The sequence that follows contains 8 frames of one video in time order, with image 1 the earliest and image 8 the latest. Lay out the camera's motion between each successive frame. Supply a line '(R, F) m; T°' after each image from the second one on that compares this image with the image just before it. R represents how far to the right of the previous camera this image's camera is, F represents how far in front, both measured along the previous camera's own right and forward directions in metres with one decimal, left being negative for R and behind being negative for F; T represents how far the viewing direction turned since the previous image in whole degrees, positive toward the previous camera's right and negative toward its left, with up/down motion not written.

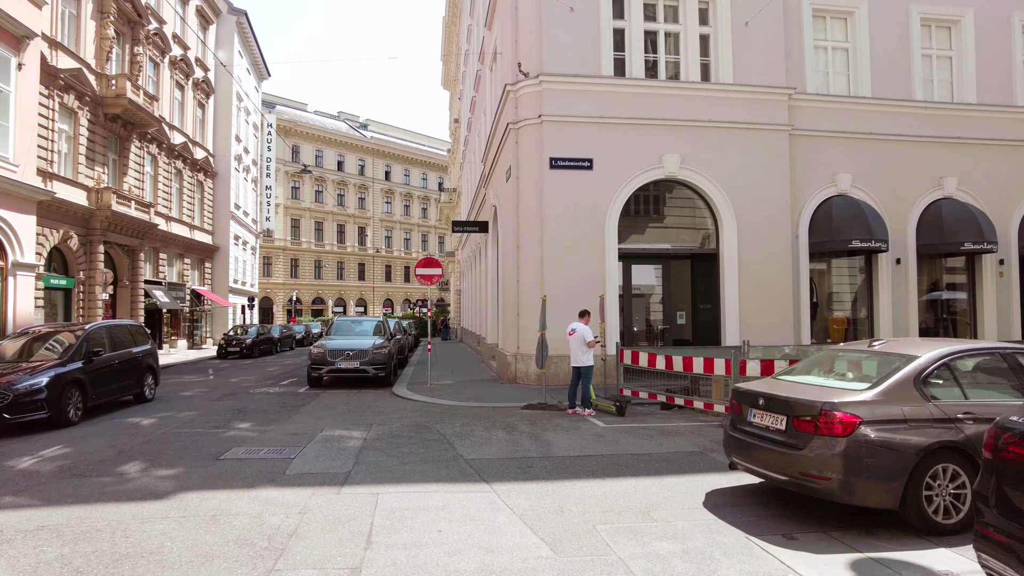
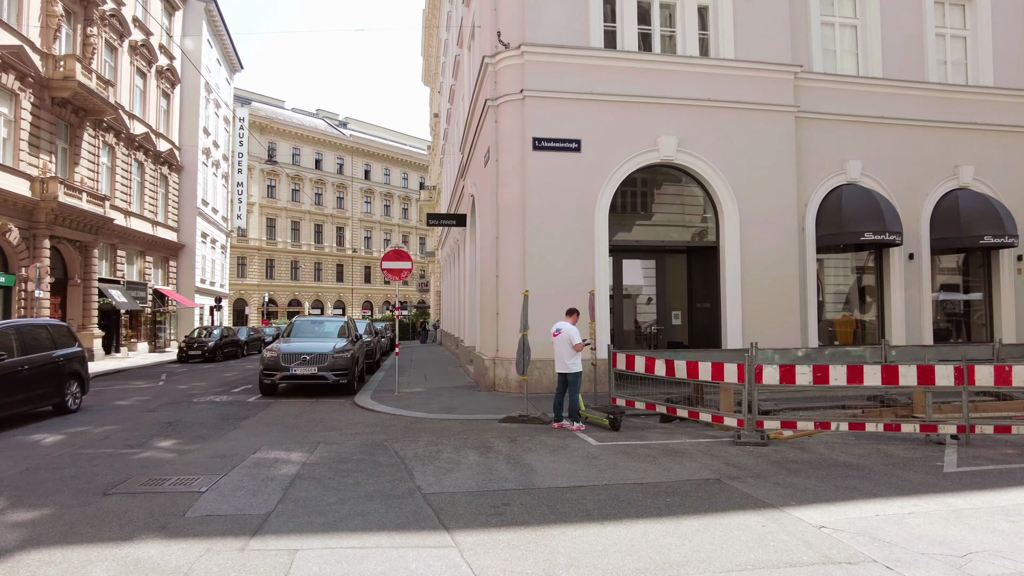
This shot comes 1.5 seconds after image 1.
(+0.1, +1.3) m; +1°
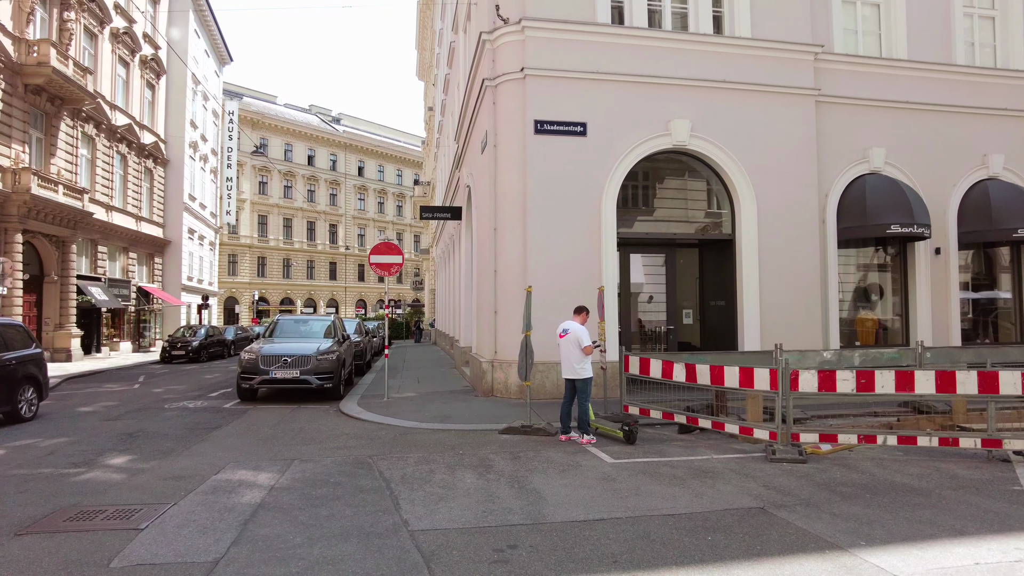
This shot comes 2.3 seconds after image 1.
(-0.1, +0.9) m; 0°
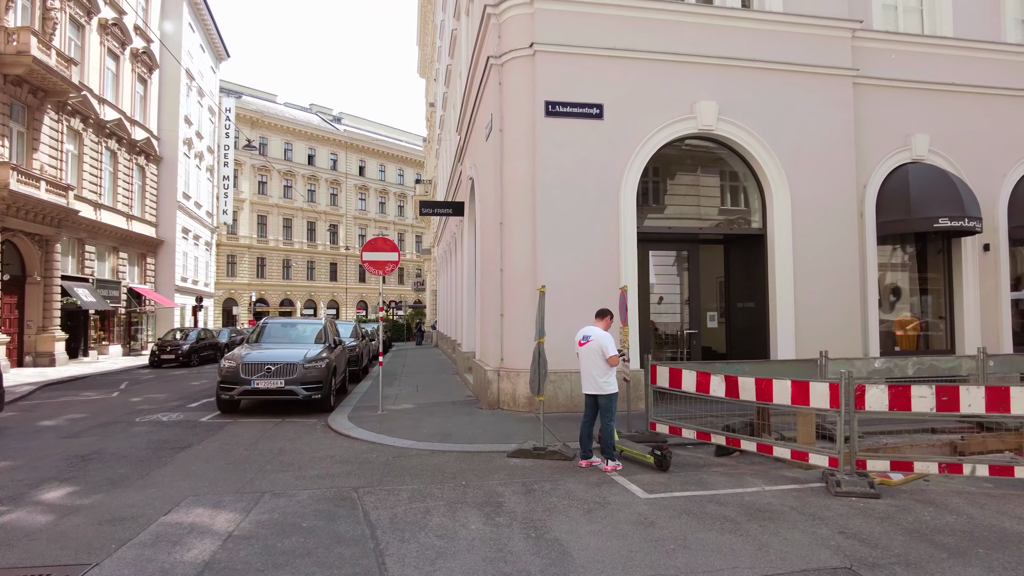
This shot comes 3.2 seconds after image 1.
(-0.1, +1.0) m; 0°
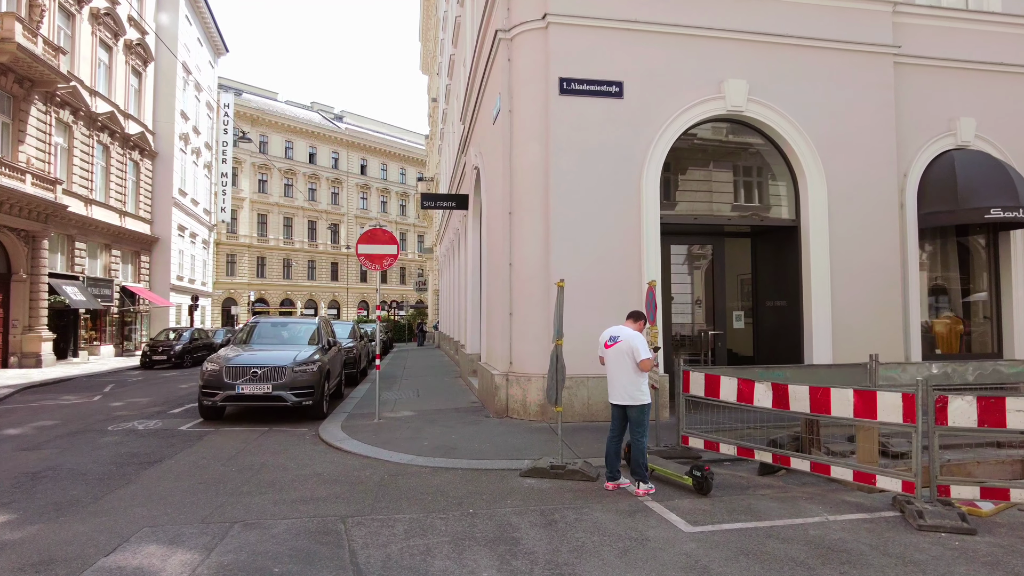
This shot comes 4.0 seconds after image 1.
(-0.1, +0.8) m; 0°
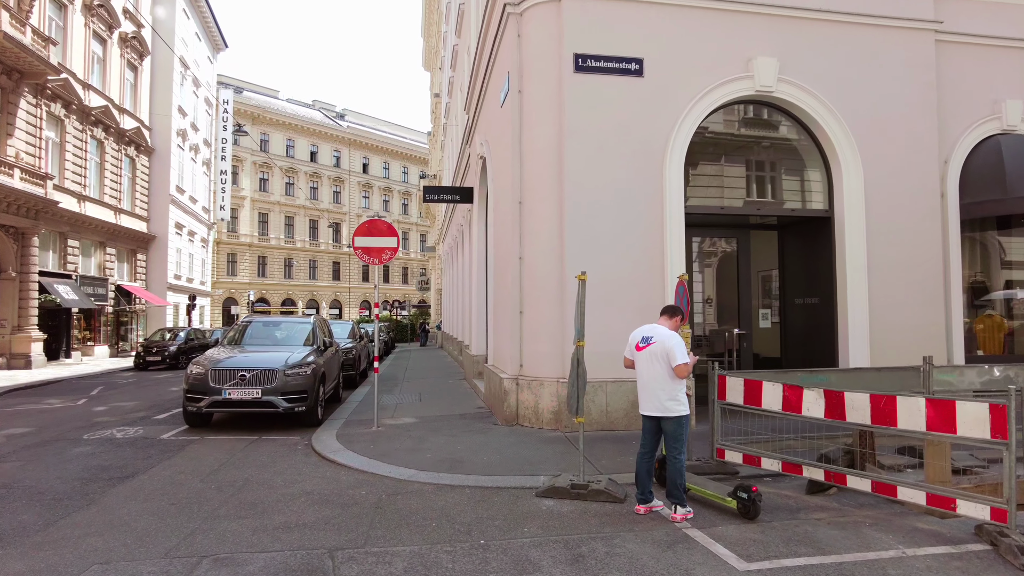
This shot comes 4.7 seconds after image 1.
(-0.1, +0.7) m; 0°
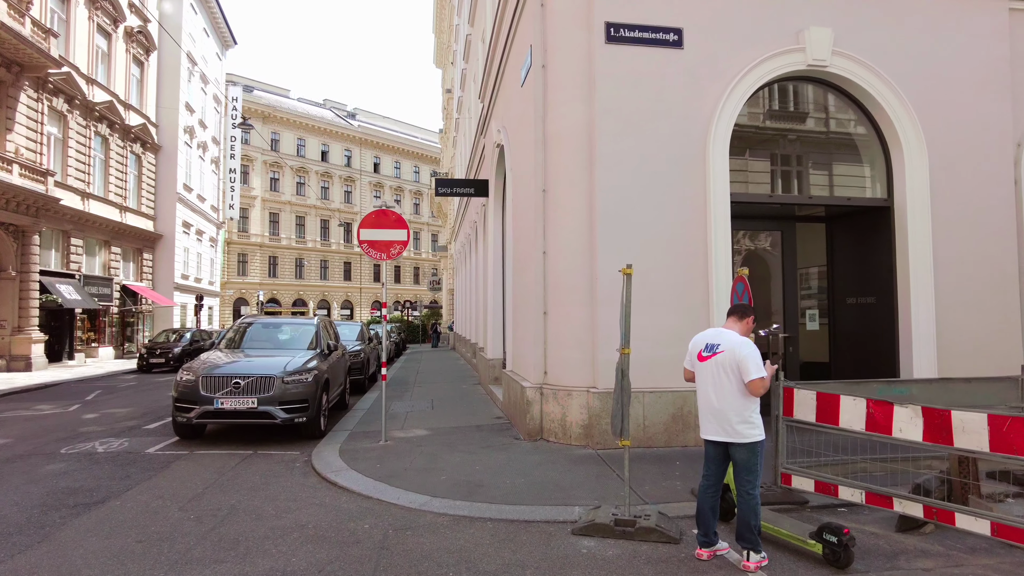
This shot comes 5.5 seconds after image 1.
(-0.1, +0.8) m; -1°
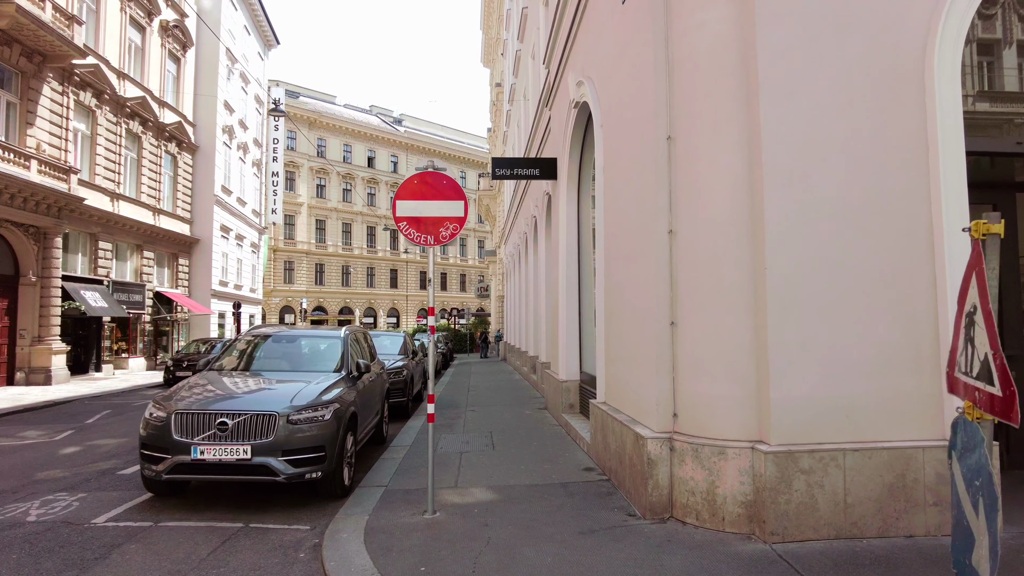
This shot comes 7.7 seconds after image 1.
(-0.5, +2.3) m; -4°
